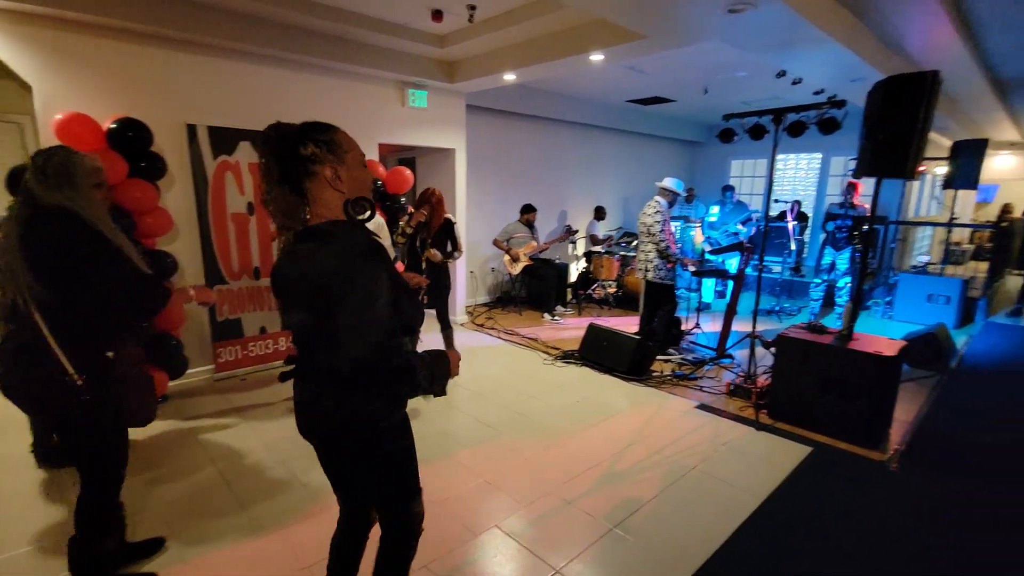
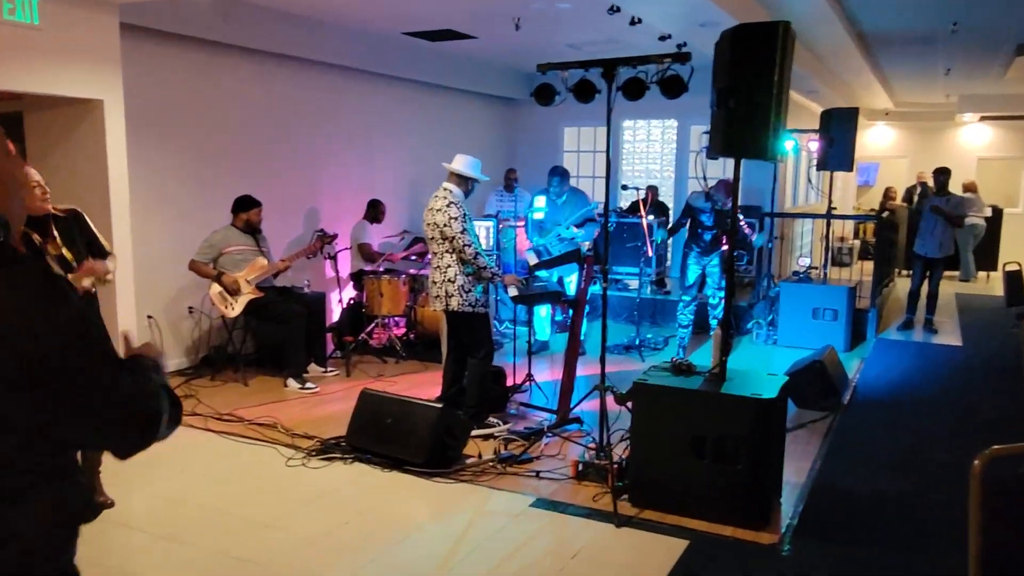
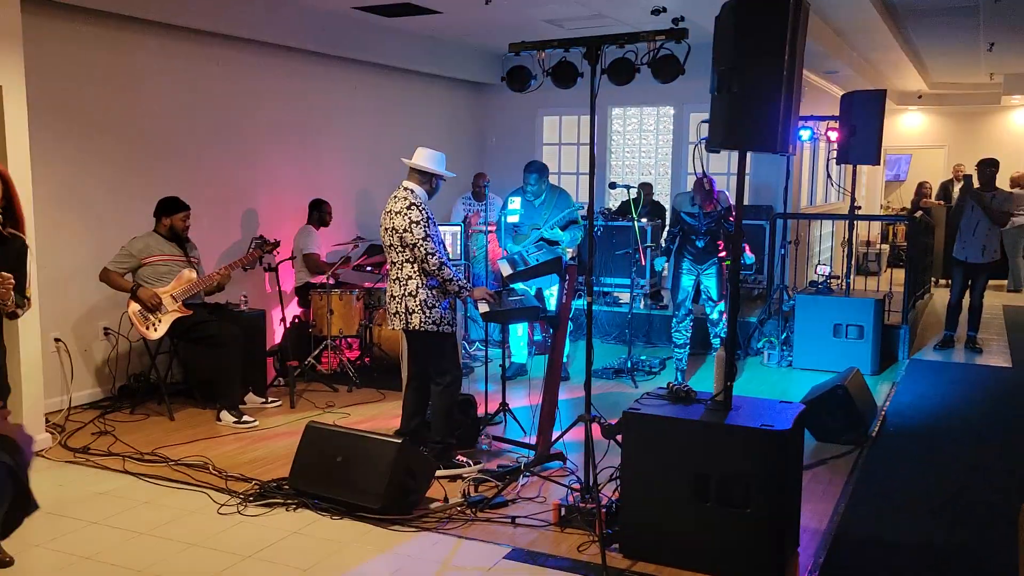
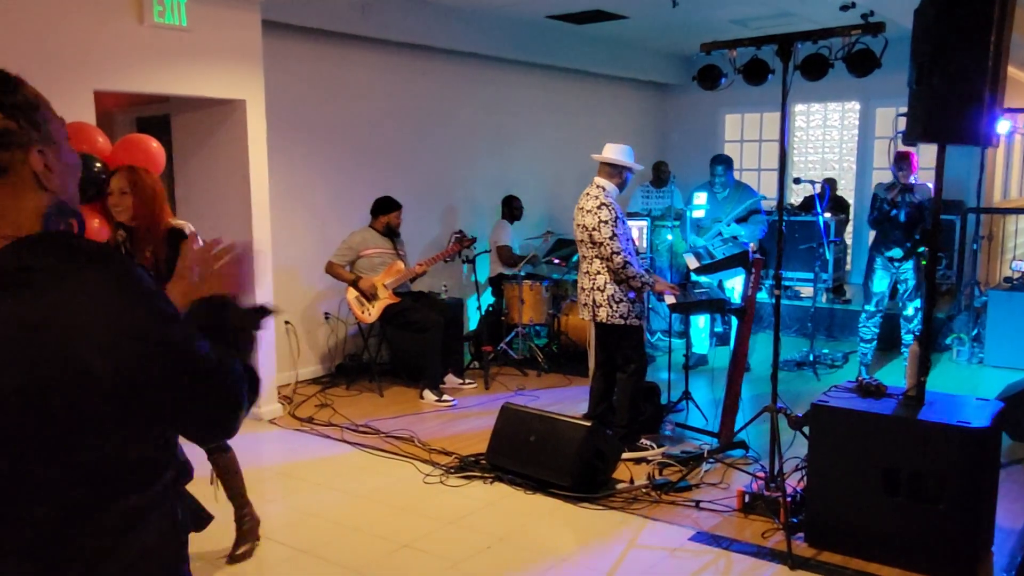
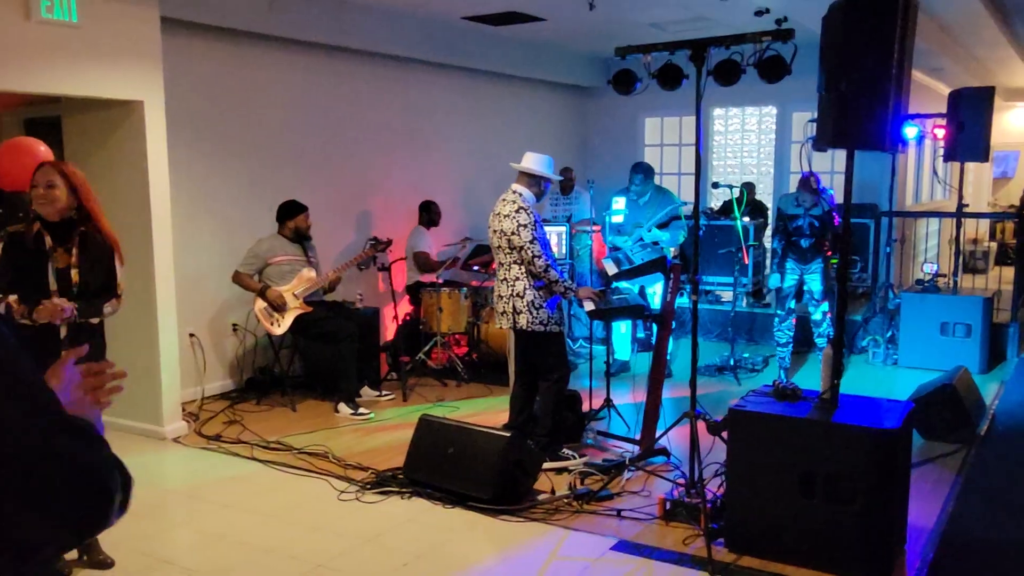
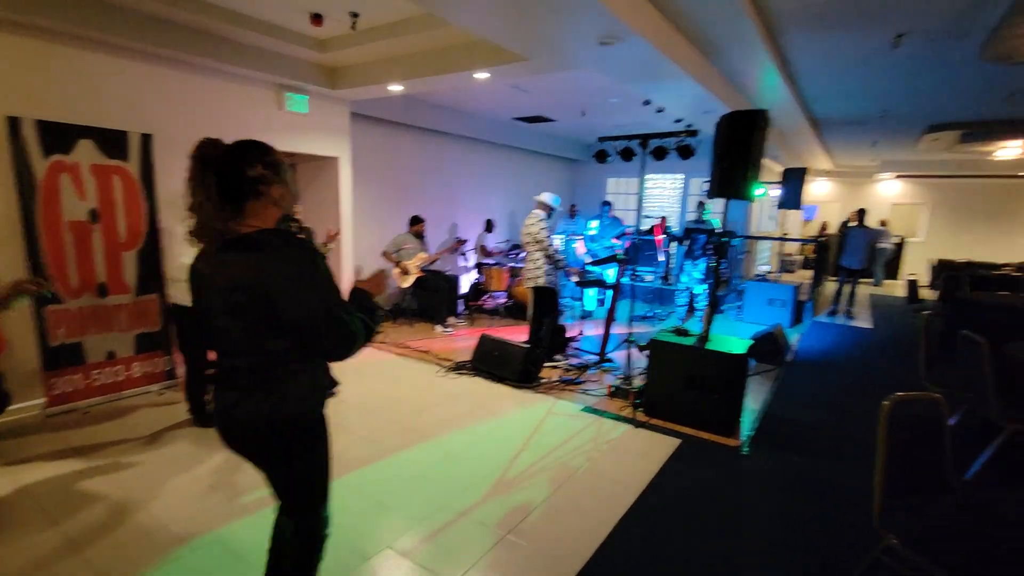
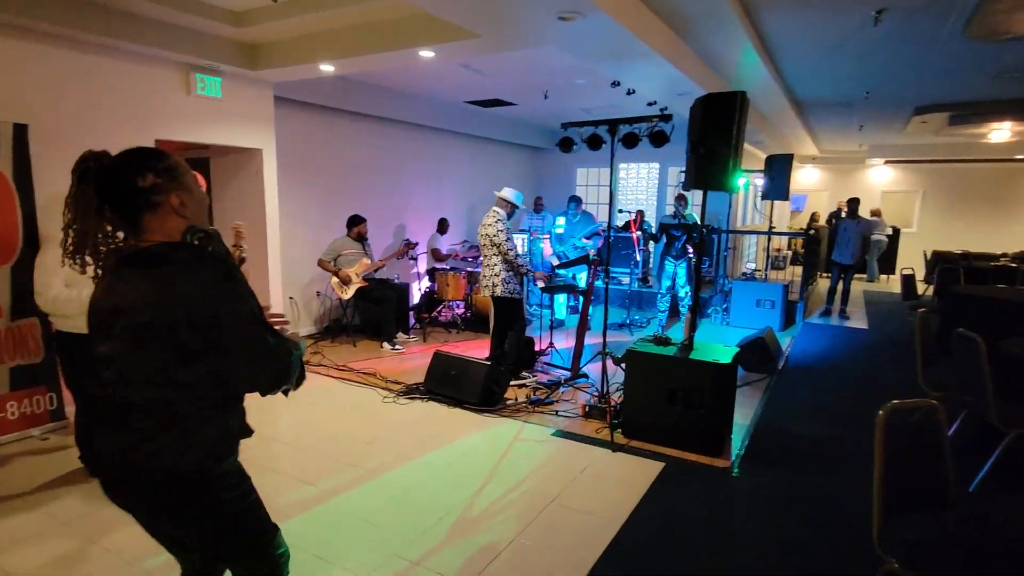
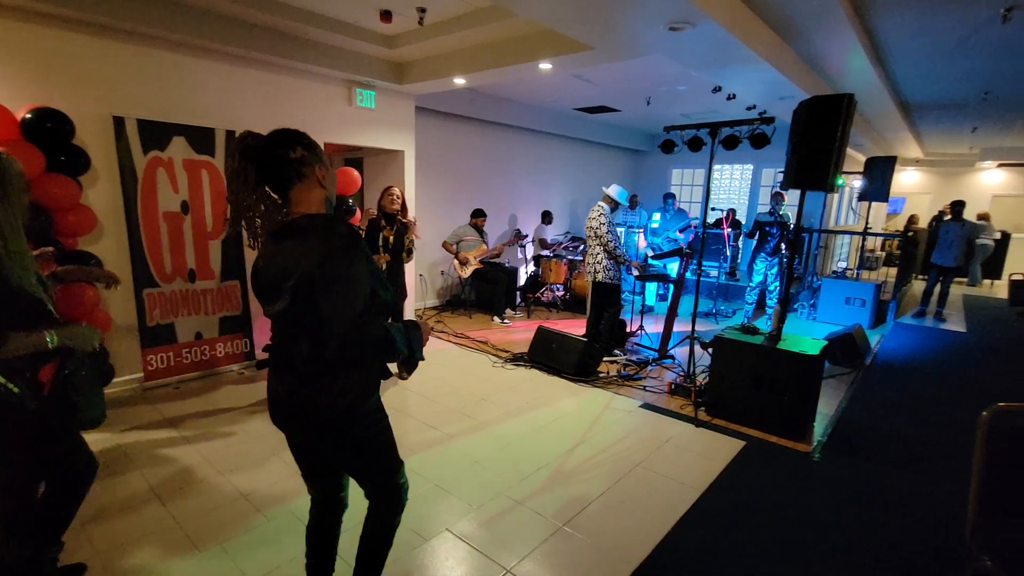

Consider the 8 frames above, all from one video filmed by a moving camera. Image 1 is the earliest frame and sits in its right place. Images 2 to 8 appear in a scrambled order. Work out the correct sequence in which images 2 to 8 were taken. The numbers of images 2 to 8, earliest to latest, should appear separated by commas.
8, 6, 7, 2, 3, 5, 4
